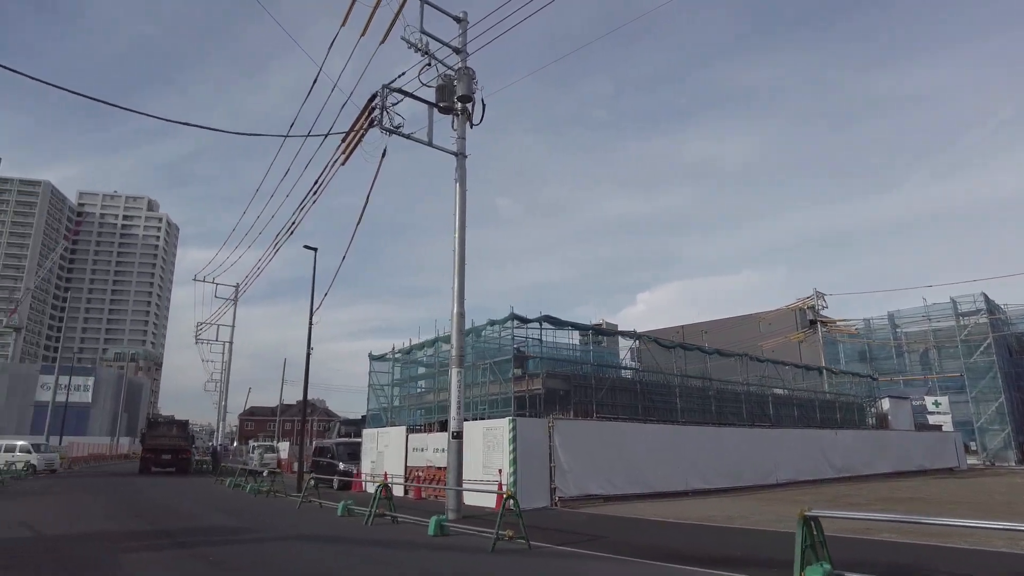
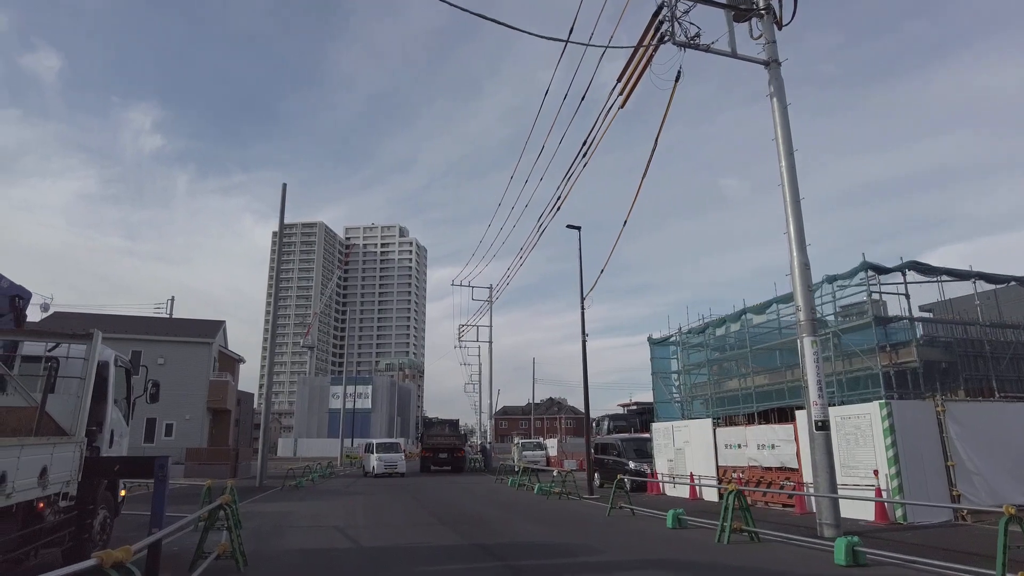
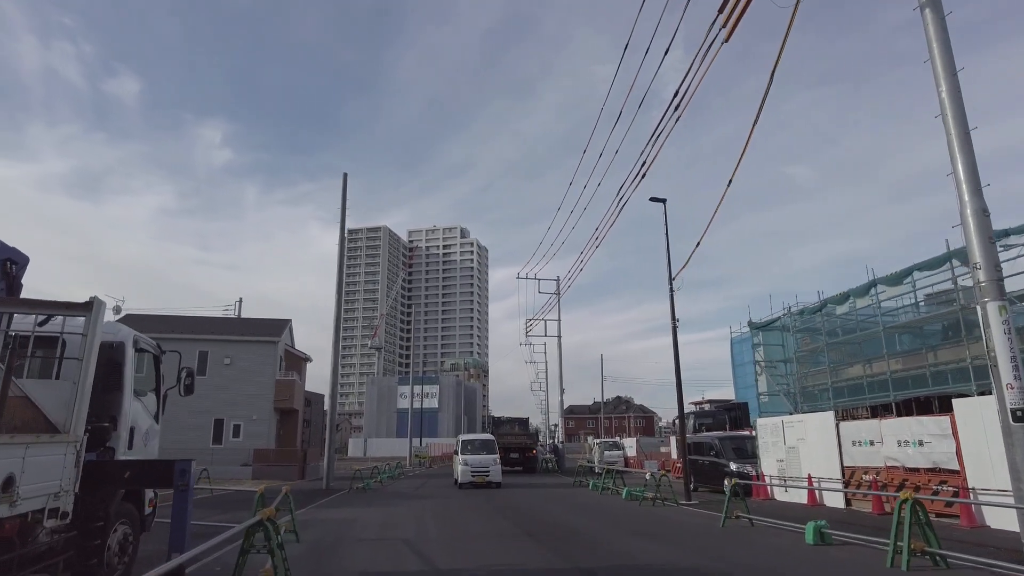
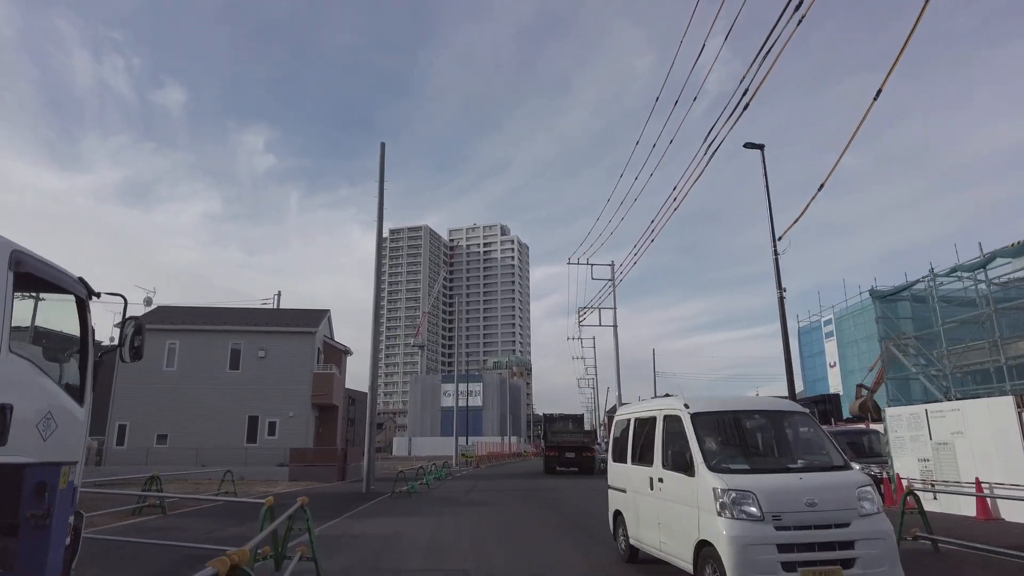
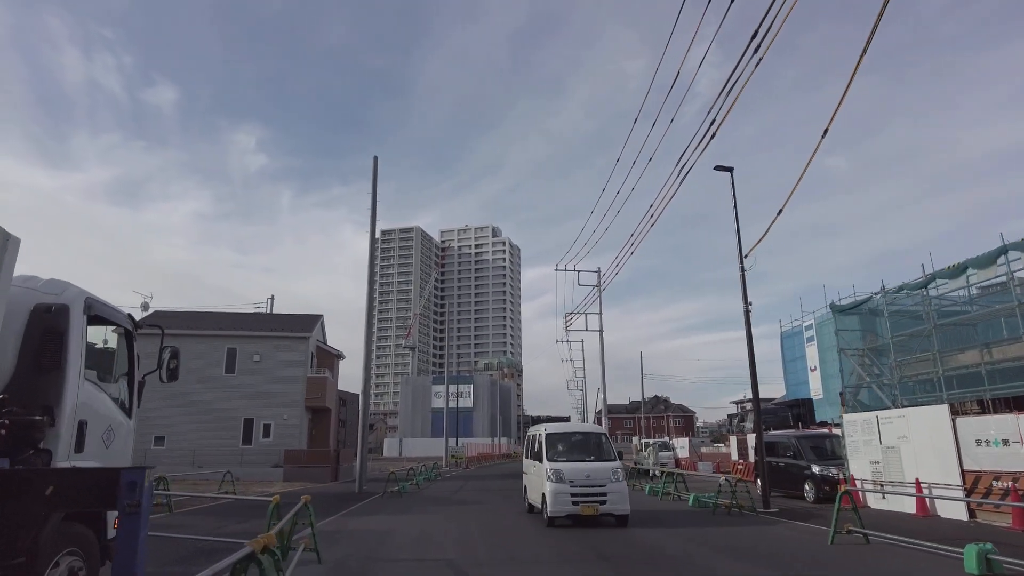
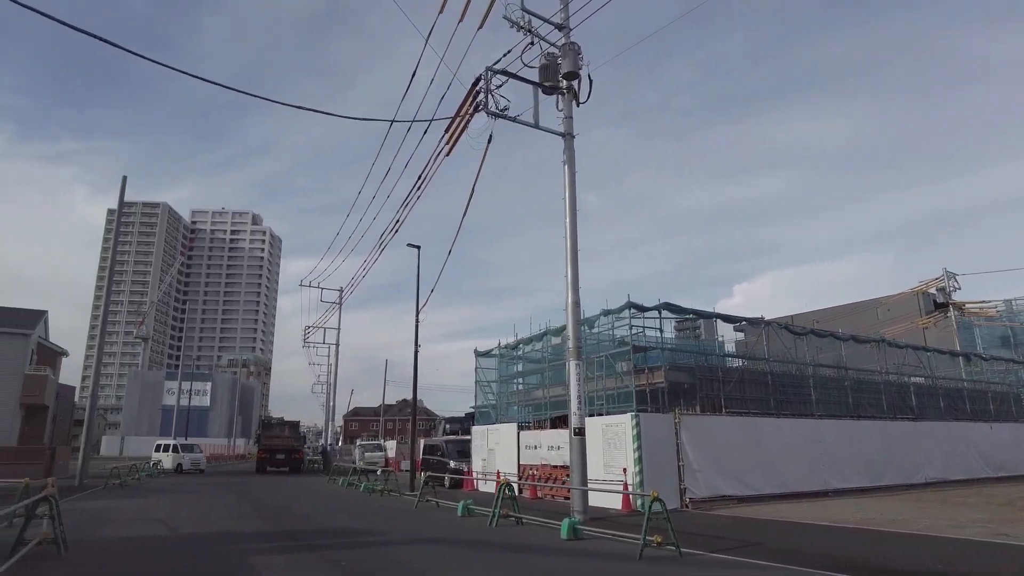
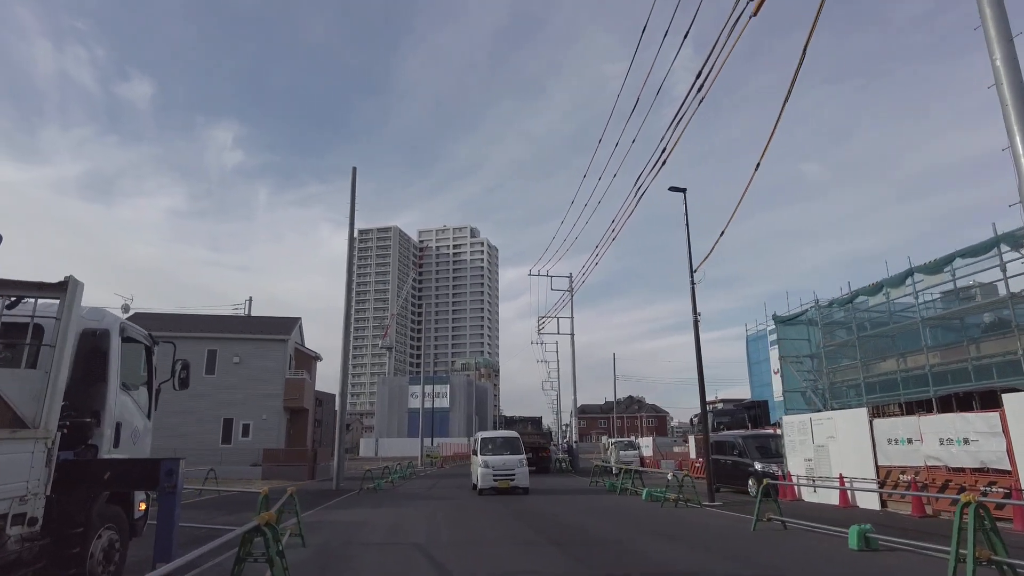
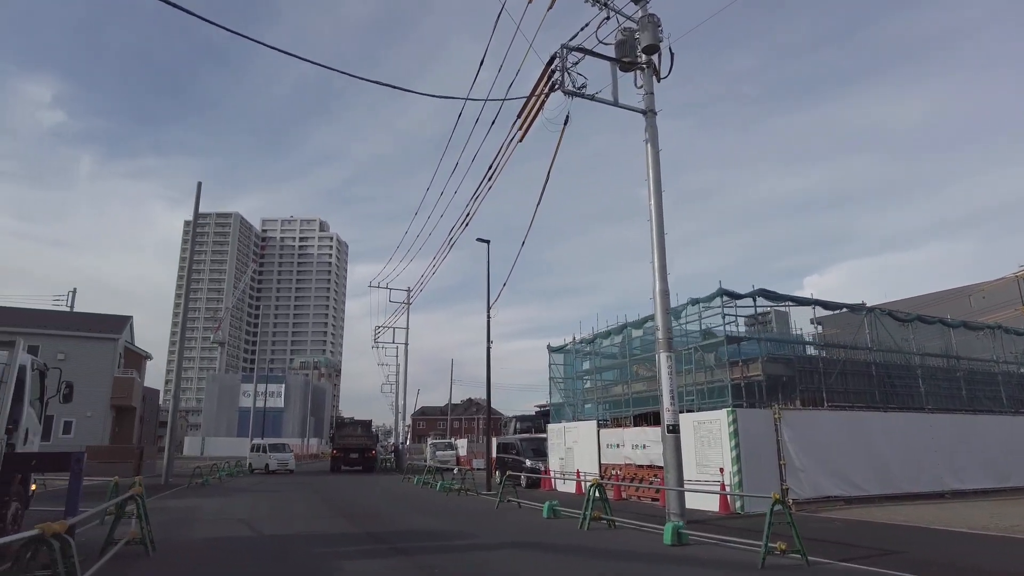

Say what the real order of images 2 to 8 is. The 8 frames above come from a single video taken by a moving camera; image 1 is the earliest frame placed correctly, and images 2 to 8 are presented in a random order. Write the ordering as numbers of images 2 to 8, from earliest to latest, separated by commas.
6, 8, 2, 3, 7, 5, 4
